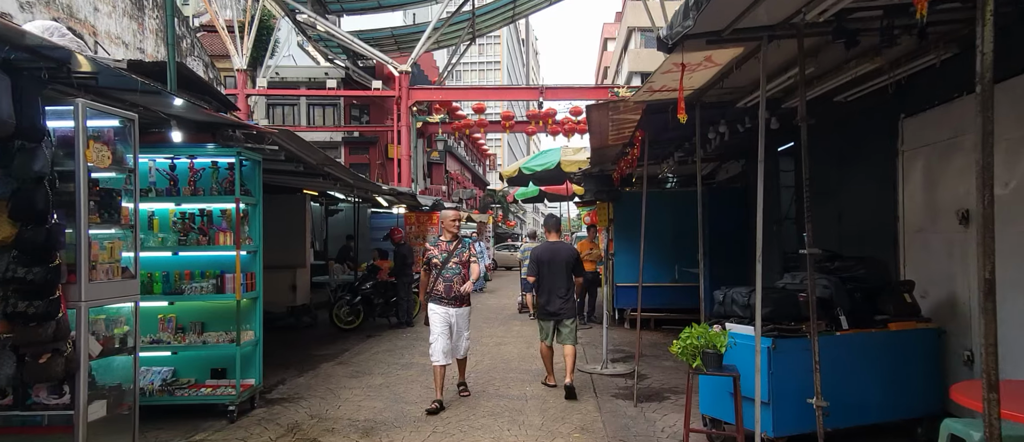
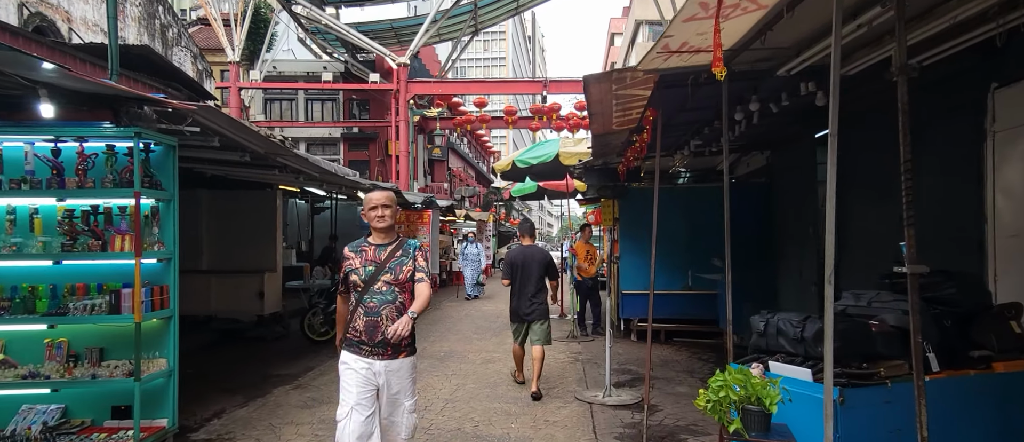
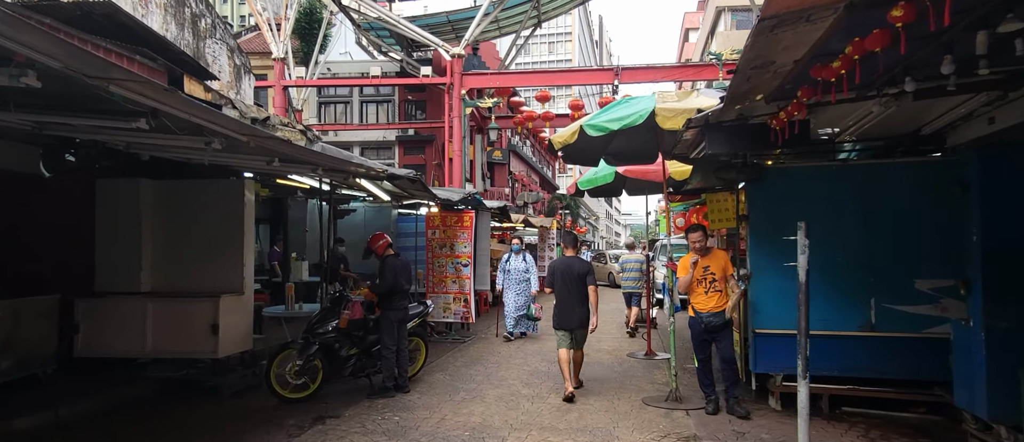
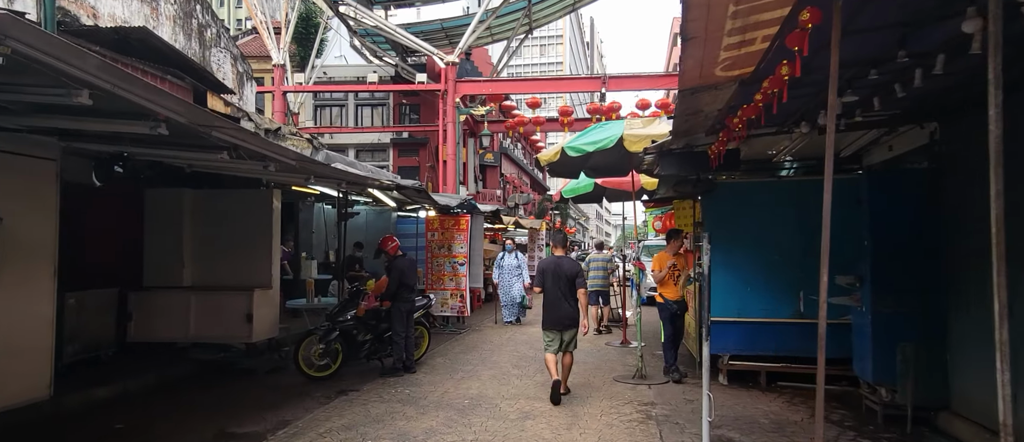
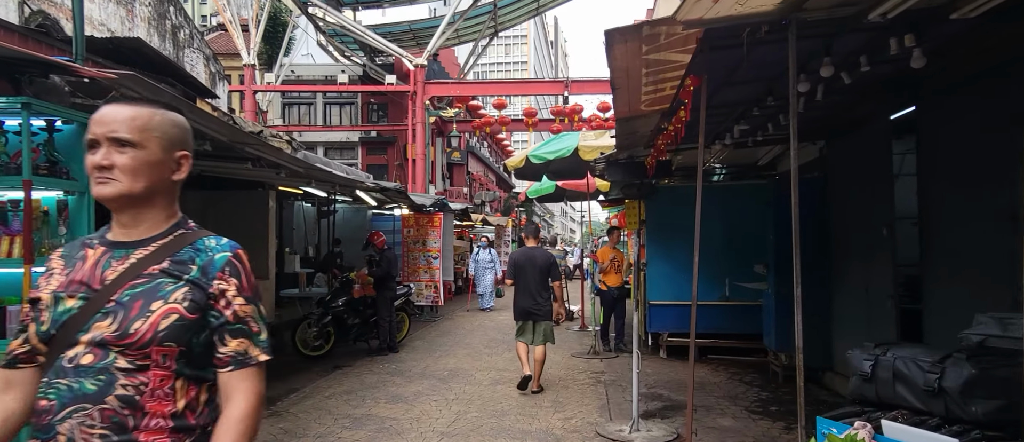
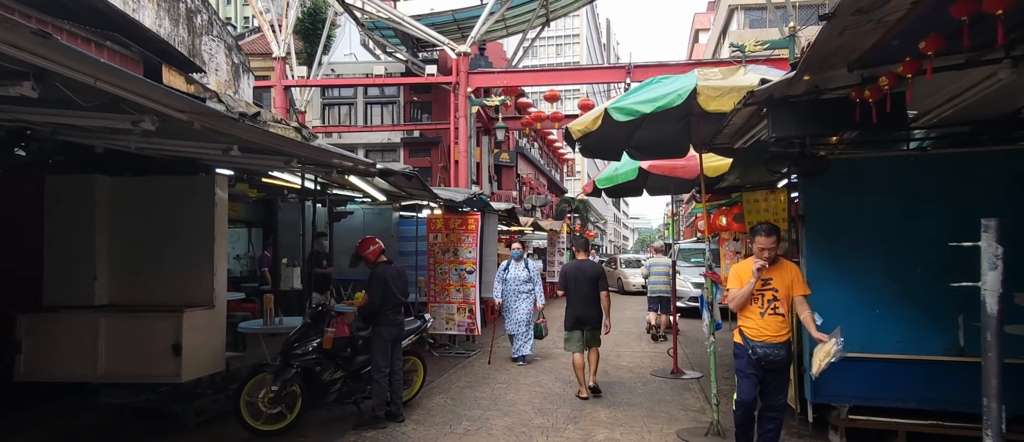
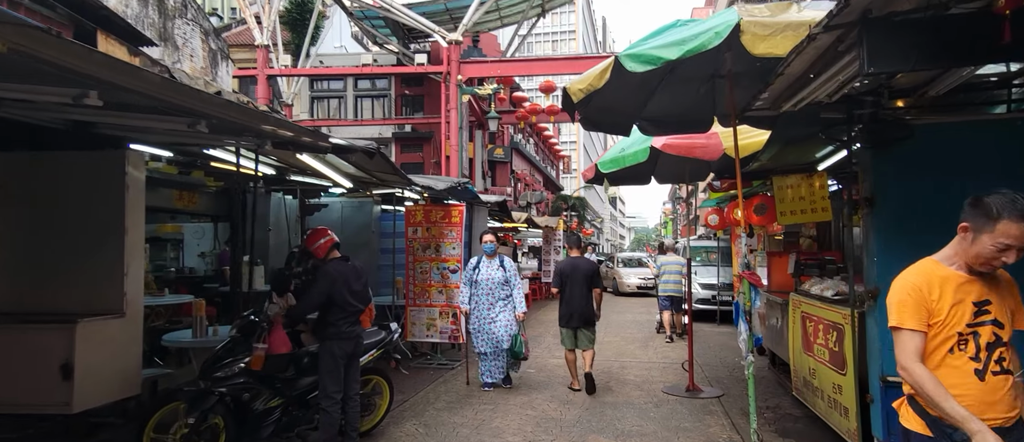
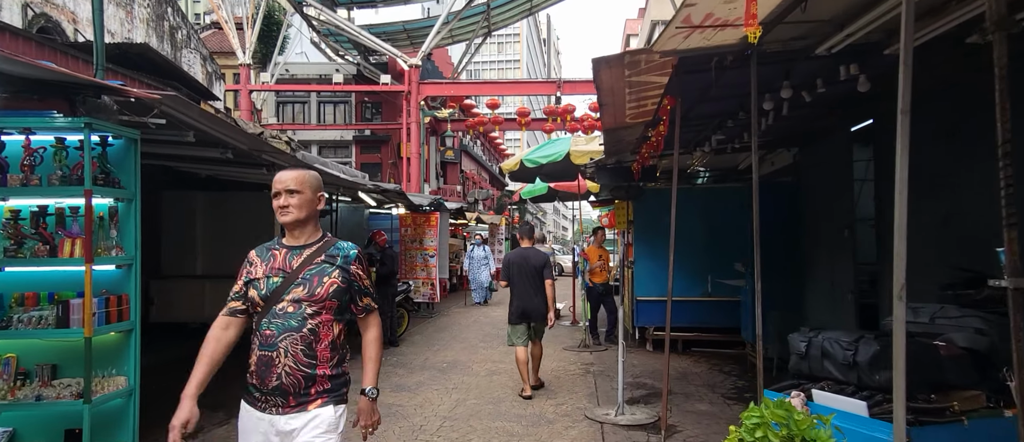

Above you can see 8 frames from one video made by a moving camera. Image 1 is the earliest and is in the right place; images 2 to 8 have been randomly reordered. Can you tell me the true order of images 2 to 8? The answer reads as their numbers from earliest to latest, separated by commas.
2, 8, 5, 4, 3, 6, 7
